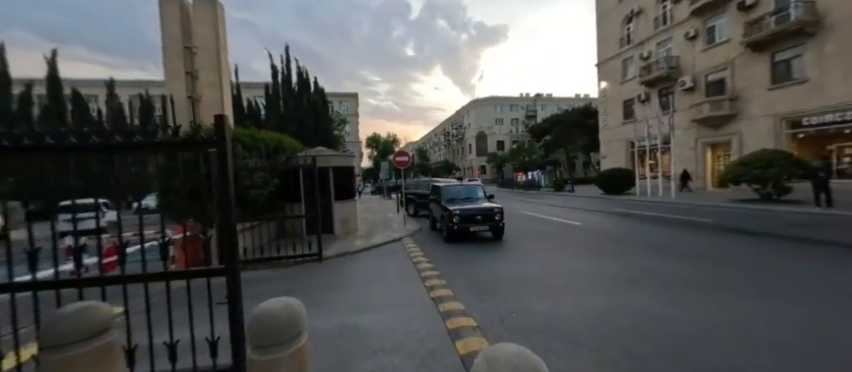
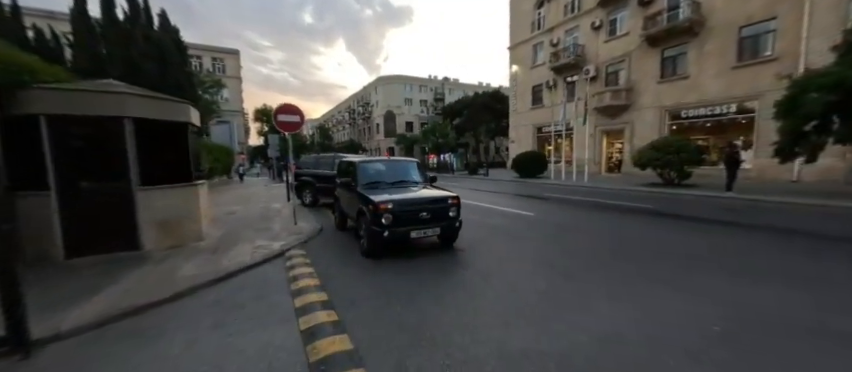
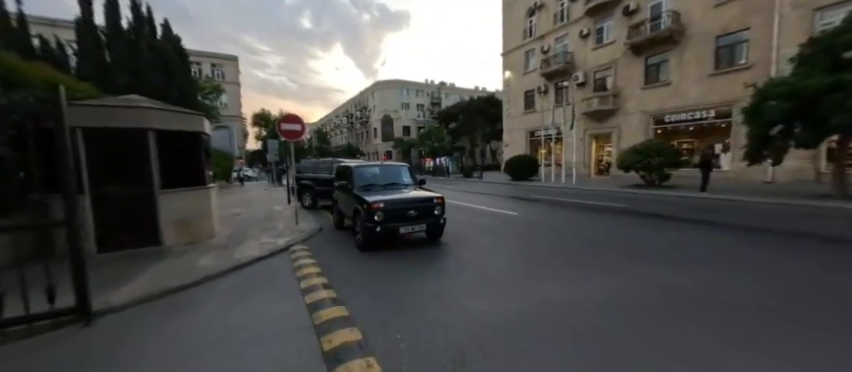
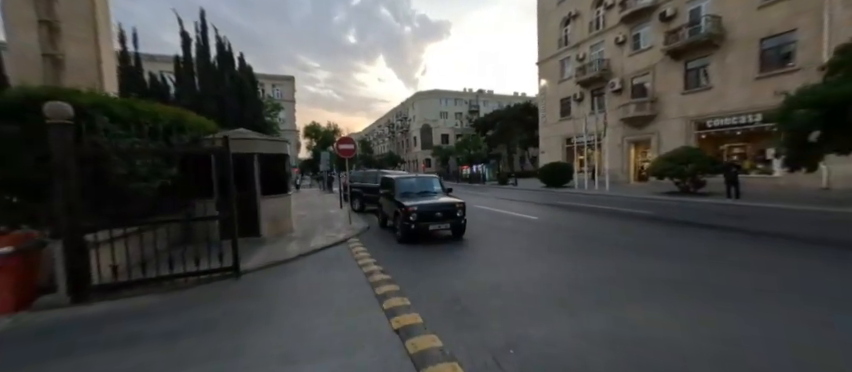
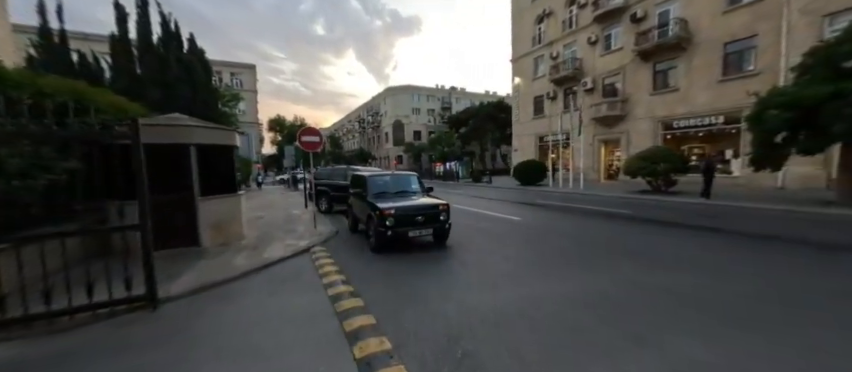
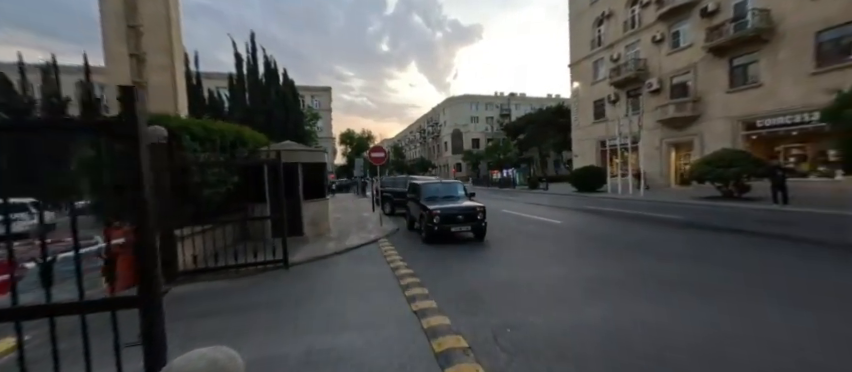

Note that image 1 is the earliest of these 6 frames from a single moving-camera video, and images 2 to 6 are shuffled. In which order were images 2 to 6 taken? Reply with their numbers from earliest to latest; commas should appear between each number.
6, 4, 5, 3, 2
